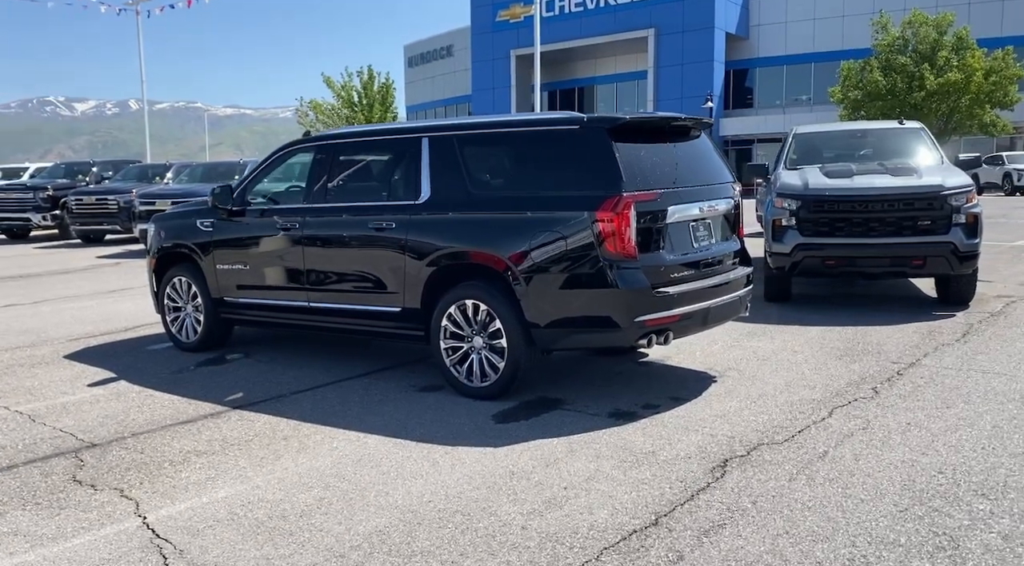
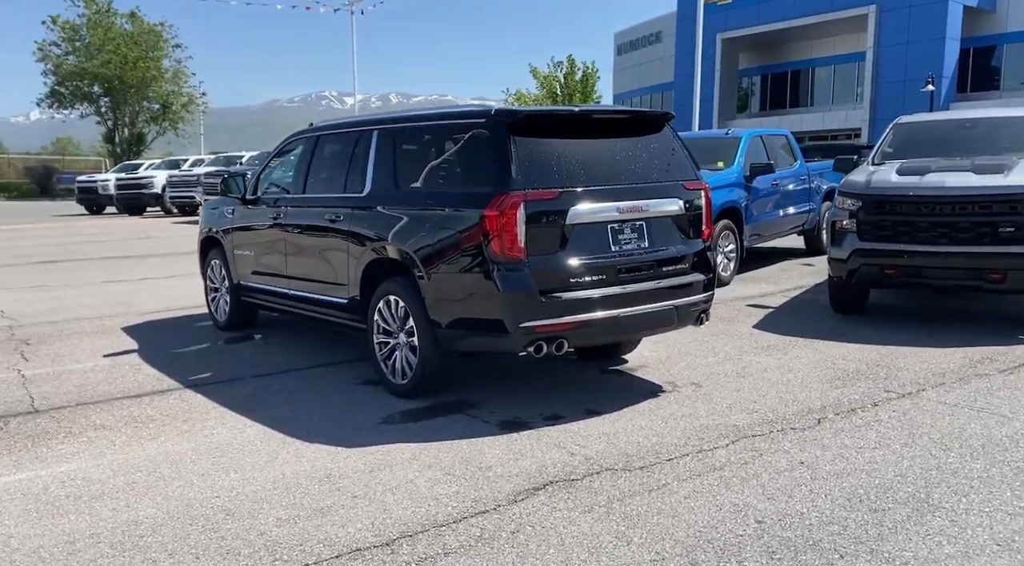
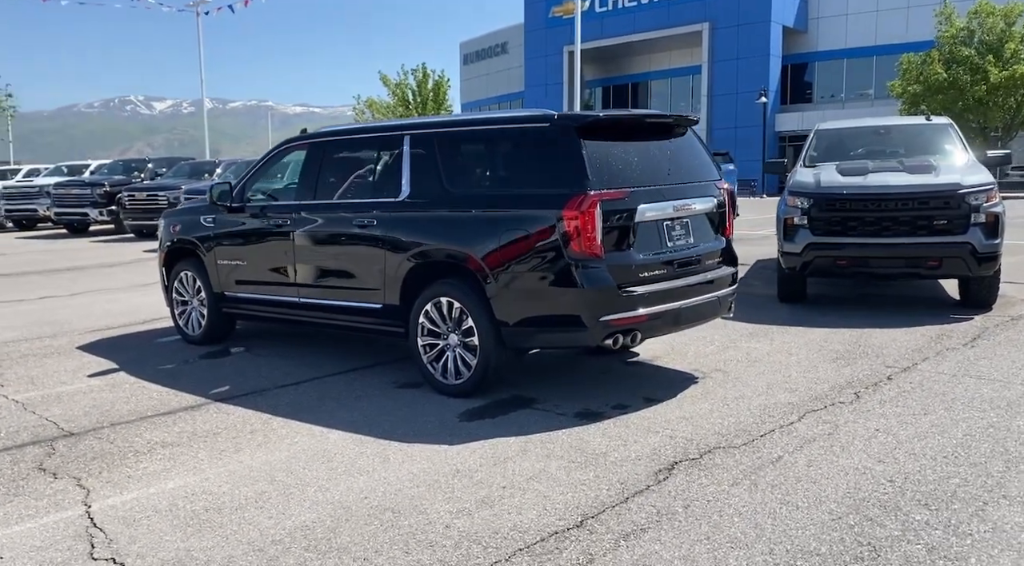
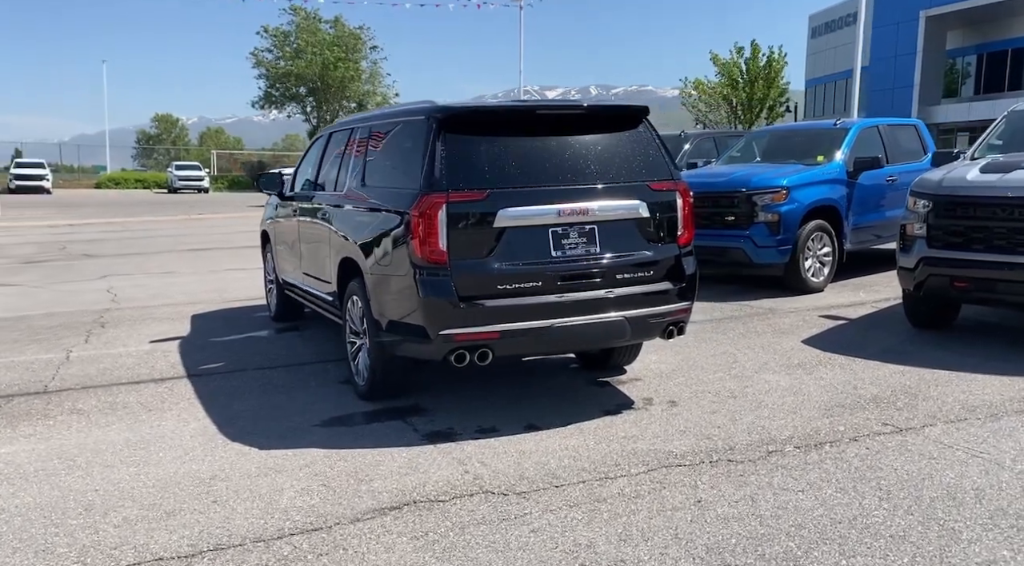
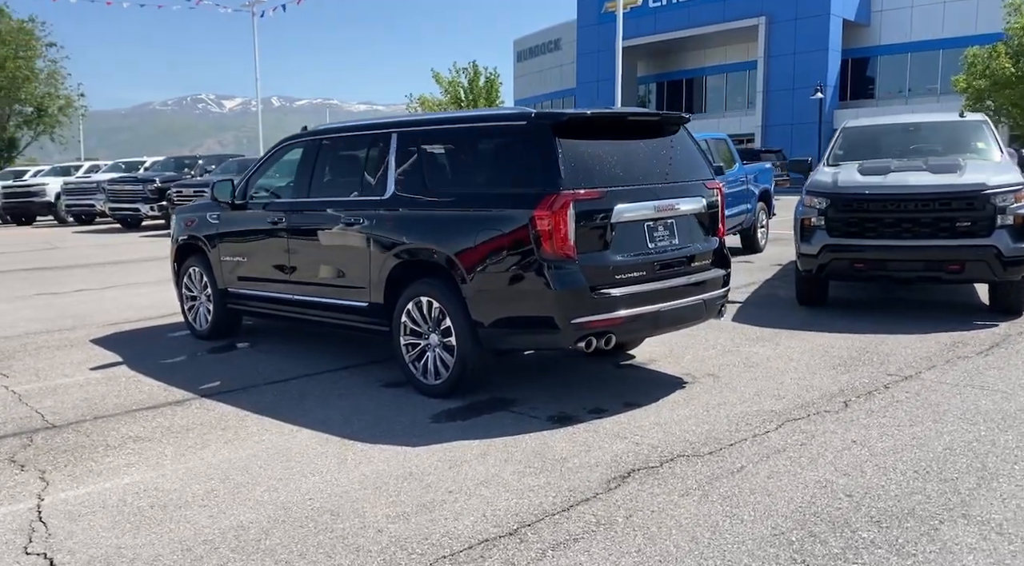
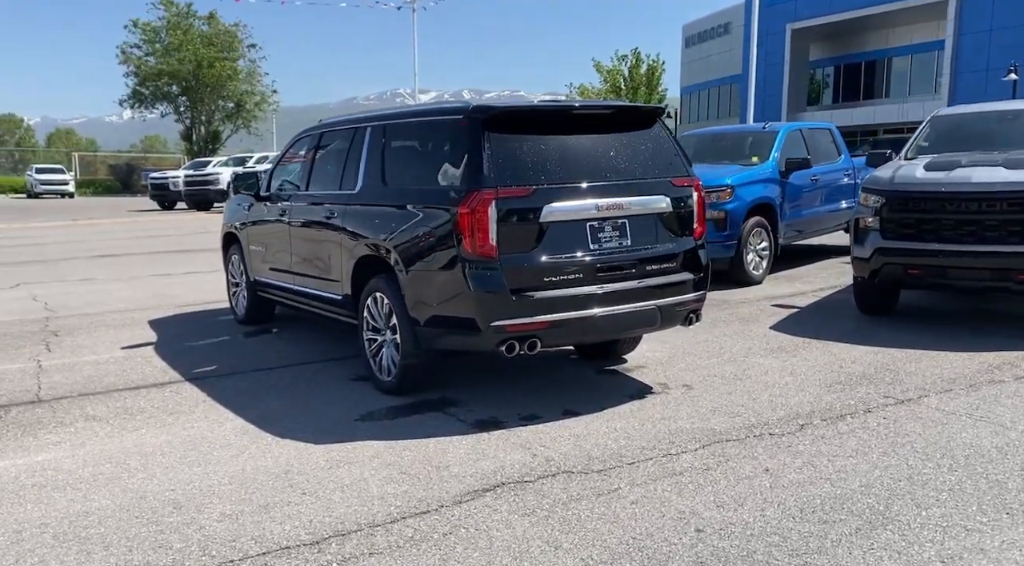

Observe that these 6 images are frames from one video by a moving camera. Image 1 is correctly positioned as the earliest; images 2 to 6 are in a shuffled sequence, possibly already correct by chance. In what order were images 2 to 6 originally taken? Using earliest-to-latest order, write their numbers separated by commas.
3, 5, 2, 6, 4
